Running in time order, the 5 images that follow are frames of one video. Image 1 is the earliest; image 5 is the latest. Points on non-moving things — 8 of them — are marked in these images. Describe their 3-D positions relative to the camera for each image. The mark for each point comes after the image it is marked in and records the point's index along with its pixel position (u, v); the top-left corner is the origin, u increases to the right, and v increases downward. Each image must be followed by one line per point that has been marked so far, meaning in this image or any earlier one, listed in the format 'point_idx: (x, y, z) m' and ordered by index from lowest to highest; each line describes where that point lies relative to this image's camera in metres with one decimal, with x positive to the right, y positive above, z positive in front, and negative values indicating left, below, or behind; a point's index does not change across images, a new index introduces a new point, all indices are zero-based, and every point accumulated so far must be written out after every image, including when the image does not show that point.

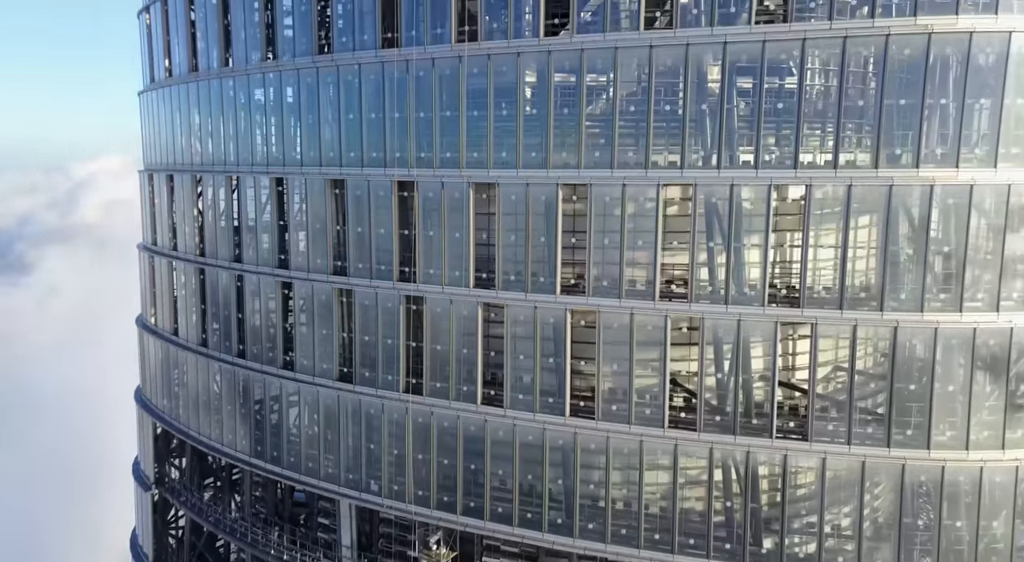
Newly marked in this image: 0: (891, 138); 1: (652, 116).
0: (+7.2, +2.5, +16.9) m
1: (+2.8, +3.1, +18.1) m
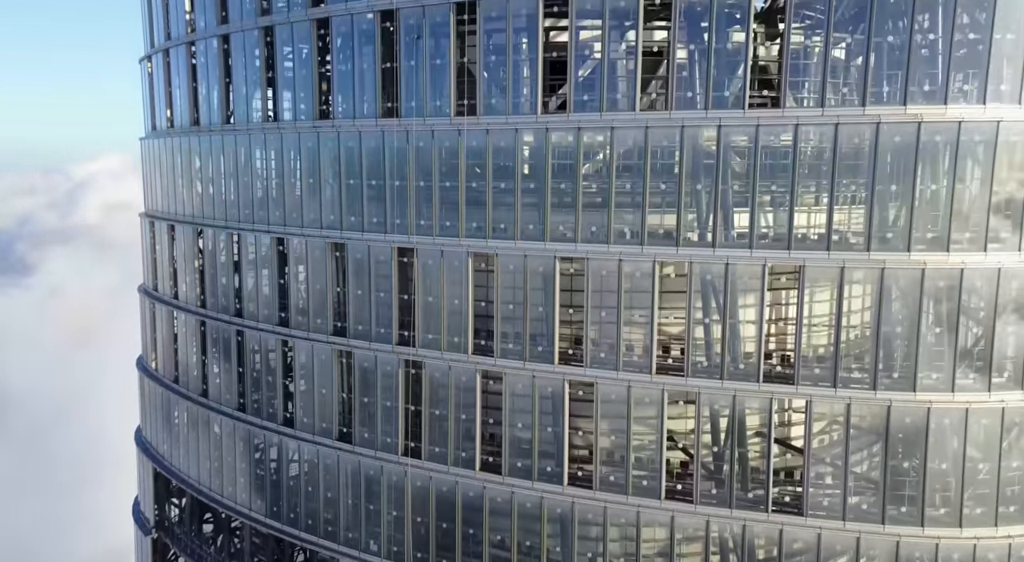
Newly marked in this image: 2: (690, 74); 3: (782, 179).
0: (+7.2, +1.1, +17.2) m
1: (+2.8, +1.7, +18.4) m
2: (+3.5, +3.9, +17.6) m
3: (+5.3, +1.9, +17.5) m
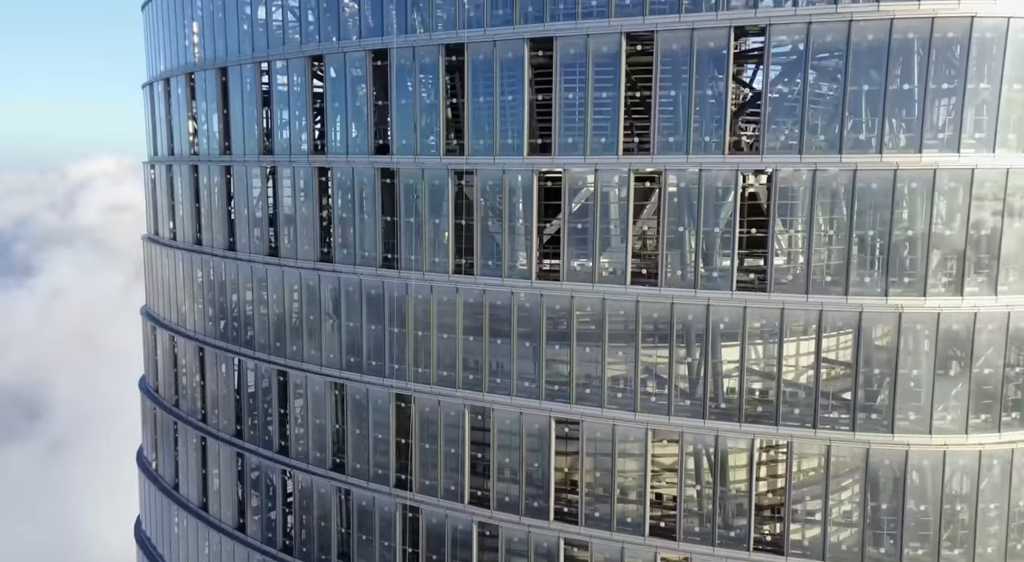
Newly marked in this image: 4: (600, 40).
0: (+7.1, -2.2, +17.6) m
1: (+2.7, -1.7, +18.8) m
2: (+3.5, +0.6, +18.2) m
3: (+5.2, -1.4, +18.0) m
4: (+1.8, +4.7, +18.0) m
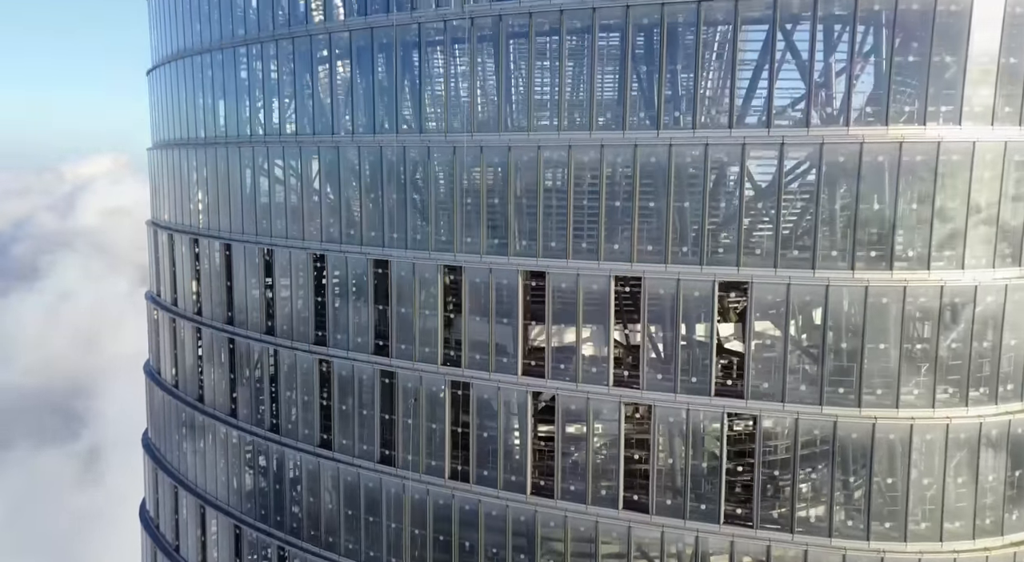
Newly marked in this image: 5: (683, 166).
0: (+7.0, -6.8, +18.1) m
1: (+2.6, -6.3, +19.3) m
2: (+3.3, -4.0, +18.7) m
3: (+5.1, -6.0, +18.4) m
4: (+1.7, +0.1, +18.7) m
5: (+3.3, +2.2, +17.3) m
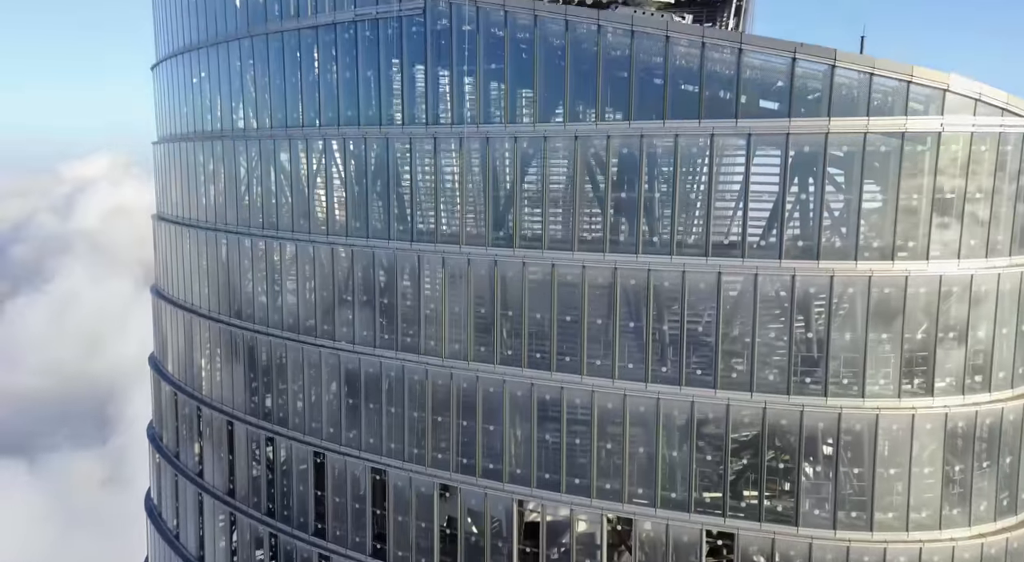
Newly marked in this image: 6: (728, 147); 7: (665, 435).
0: (+6.9, -11.5, +18.3) m
1: (+2.5, -11.1, +19.5) m
2: (+3.2, -8.8, +19.1) m
3: (+5.0, -10.8, +18.7) m
4: (+1.6, -4.7, +19.3) m
5: (+3.2, -2.5, +18.0) m
6: (+4.0, +2.5, +16.5) m
7: (+3.1, -2.9, +18.0) m
